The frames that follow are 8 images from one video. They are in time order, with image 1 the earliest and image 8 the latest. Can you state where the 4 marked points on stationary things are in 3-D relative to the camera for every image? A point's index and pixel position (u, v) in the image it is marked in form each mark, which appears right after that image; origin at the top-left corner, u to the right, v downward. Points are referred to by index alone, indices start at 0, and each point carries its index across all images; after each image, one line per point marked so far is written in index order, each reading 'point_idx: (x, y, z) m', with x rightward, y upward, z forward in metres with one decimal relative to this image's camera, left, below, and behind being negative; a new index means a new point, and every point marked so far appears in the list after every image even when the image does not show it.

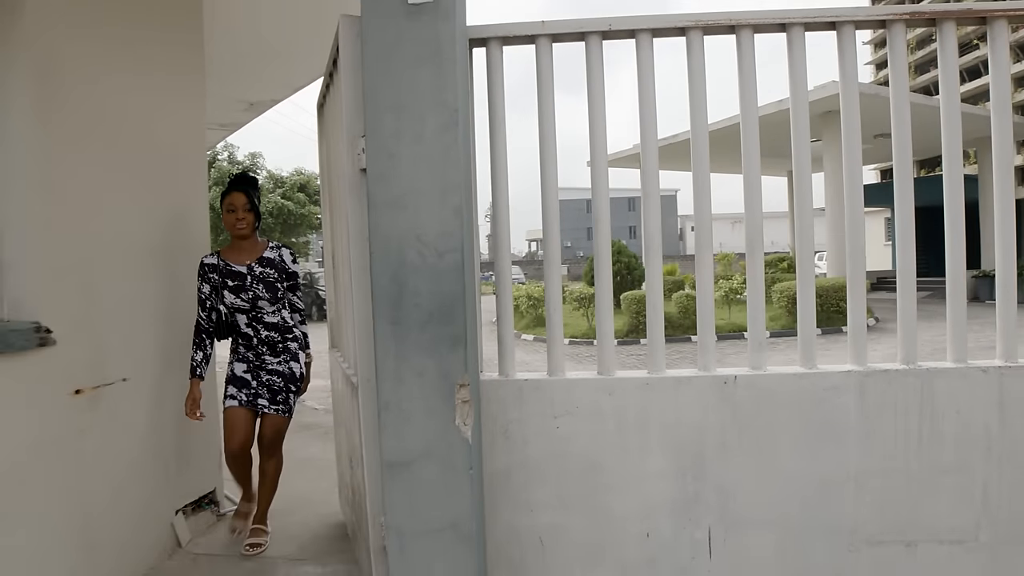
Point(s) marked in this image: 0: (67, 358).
0: (-1.6, -0.2, +2.4) m
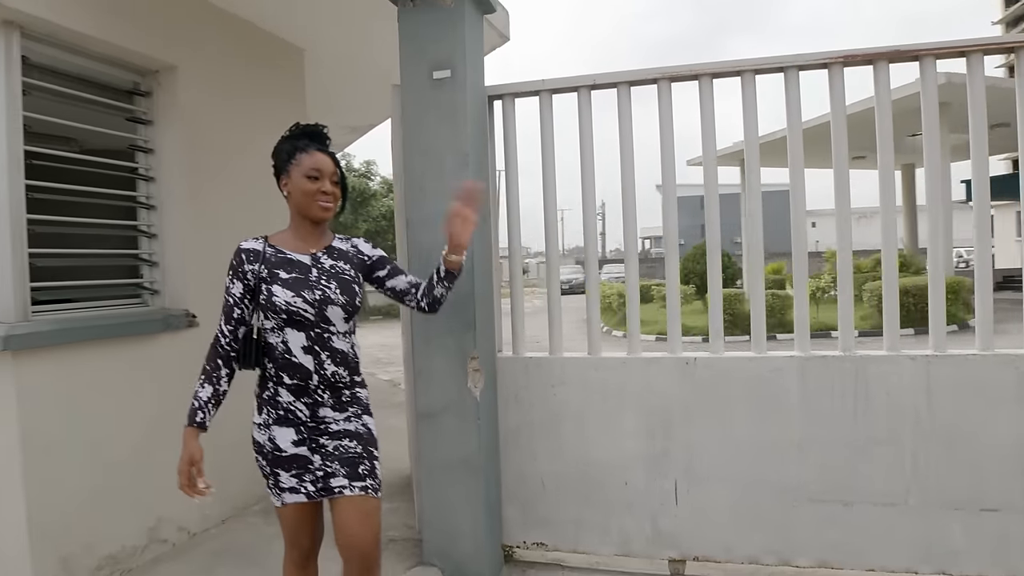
0: (-1.5, -0.2, +3.3) m
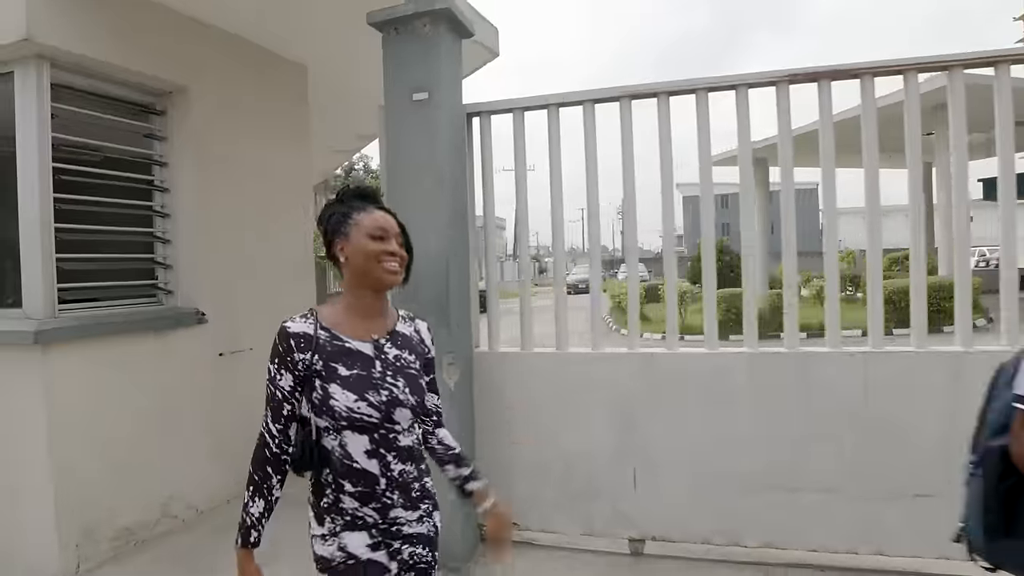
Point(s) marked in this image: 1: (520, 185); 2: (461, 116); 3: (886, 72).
0: (-1.6, -0.2, +3.7) m
1: (0.0, +0.5, +3.3) m
2: (-0.2, +0.8, +3.1) m
3: (+1.6, +0.9, +2.9) m
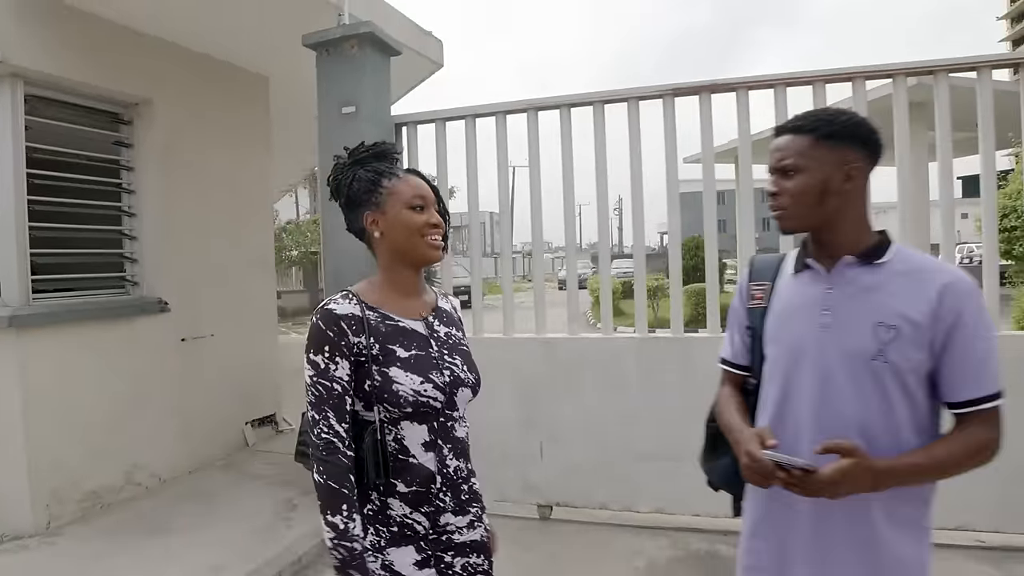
0: (-2.0, -0.2, +4.1) m
1: (-0.4, +0.5, +3.6) m
2: (-0.6, +0.8, +3.5) m
3: (+1.1, +0.9, +3.2) m
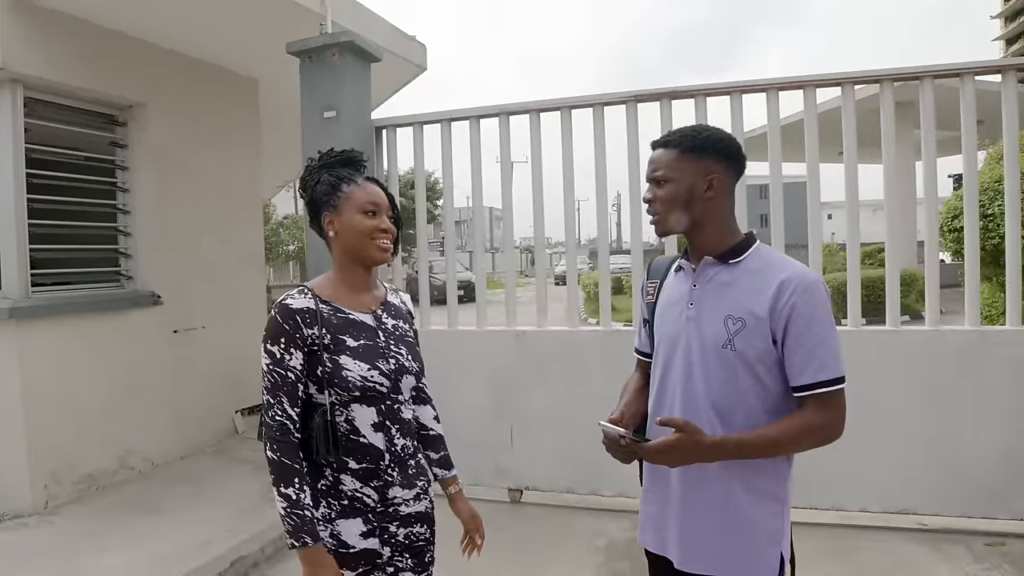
0: (-2.1, -0.2, +4.3) m
1: (-0.5, +0.6, +3.8) m
2: (-0.8, +0.9, +3.7) m
3: (+1.0, +1.0, +3.4) m
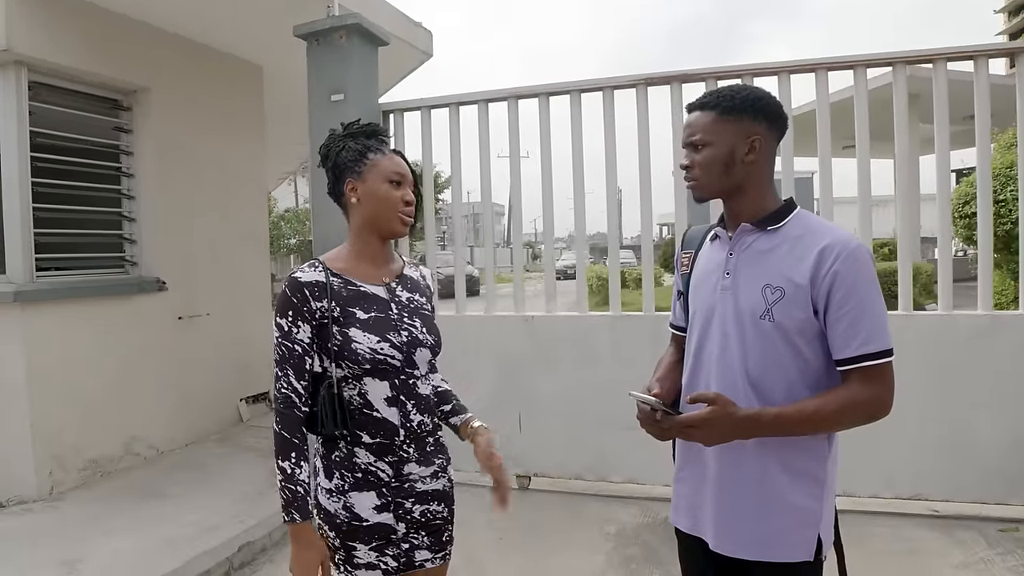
0: (-2.1, -0.1, +4.2) m
1: (-0.5, +0.6, +3.8) m
2: (-0.7, +0.9, +3.7) m
3: (+1.1, +1.0, +3.3) m
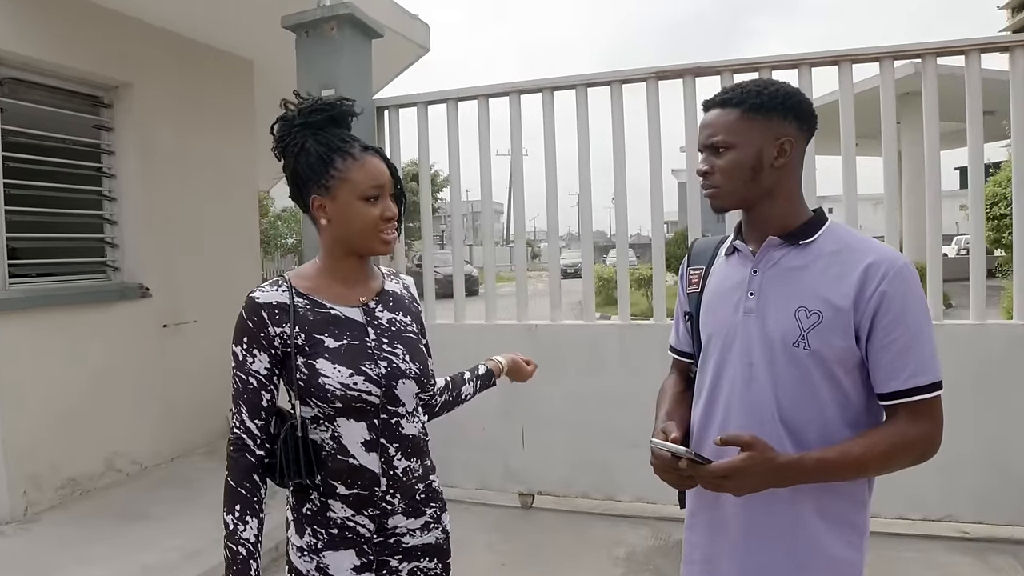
0: (-2.1, -0.1, +4.0) m
1: (-0.5, +0.6, +3.6) m
2: (-0.7, +0.9, +3.4) m
3: (+1.1, +1.0, +3.1) m
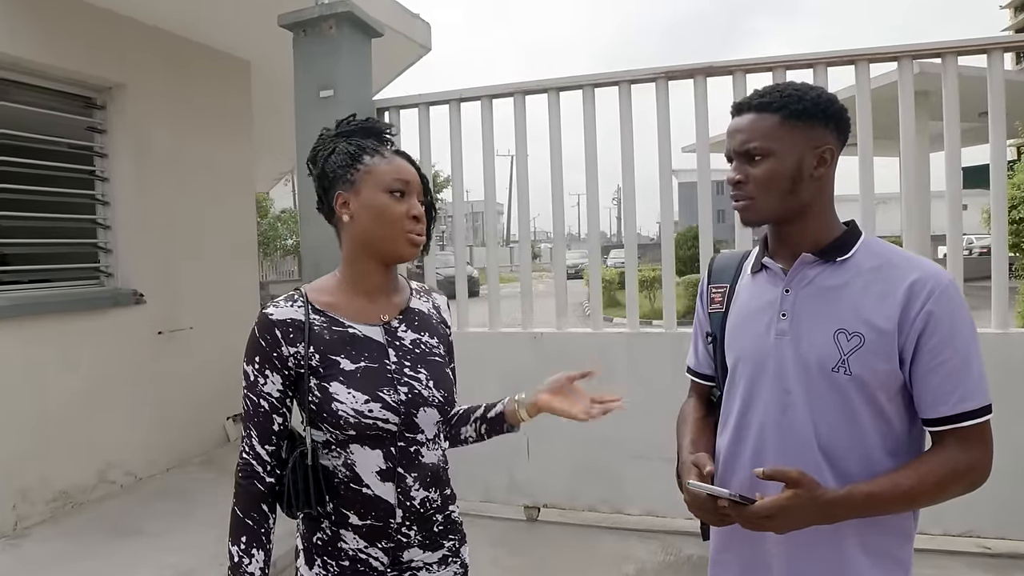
0: (-2.1, -0.1, +3.9) m
1: (-0.4, +0.6, +3.5) m
2: (-0.7, +0.9, +3.3) m
3: (+1.1, +1.0, +3.0) m
